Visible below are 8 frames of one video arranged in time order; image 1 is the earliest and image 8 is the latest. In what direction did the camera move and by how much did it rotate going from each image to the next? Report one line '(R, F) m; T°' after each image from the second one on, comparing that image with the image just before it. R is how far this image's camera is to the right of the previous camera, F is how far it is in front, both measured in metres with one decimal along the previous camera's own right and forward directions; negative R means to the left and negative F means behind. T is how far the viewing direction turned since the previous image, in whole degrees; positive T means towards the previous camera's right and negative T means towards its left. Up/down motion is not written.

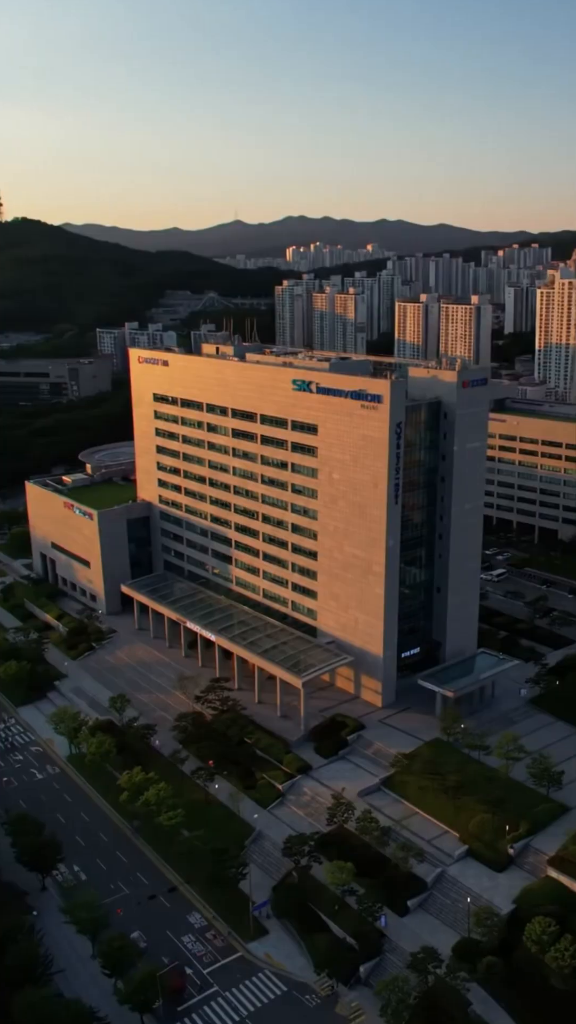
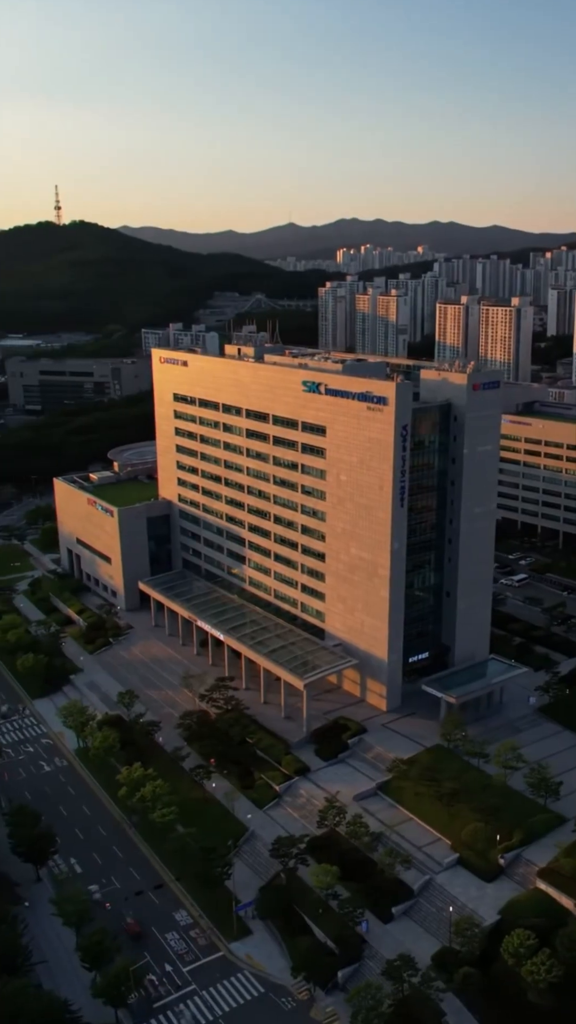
(+3.1, +0.3) m; -3°
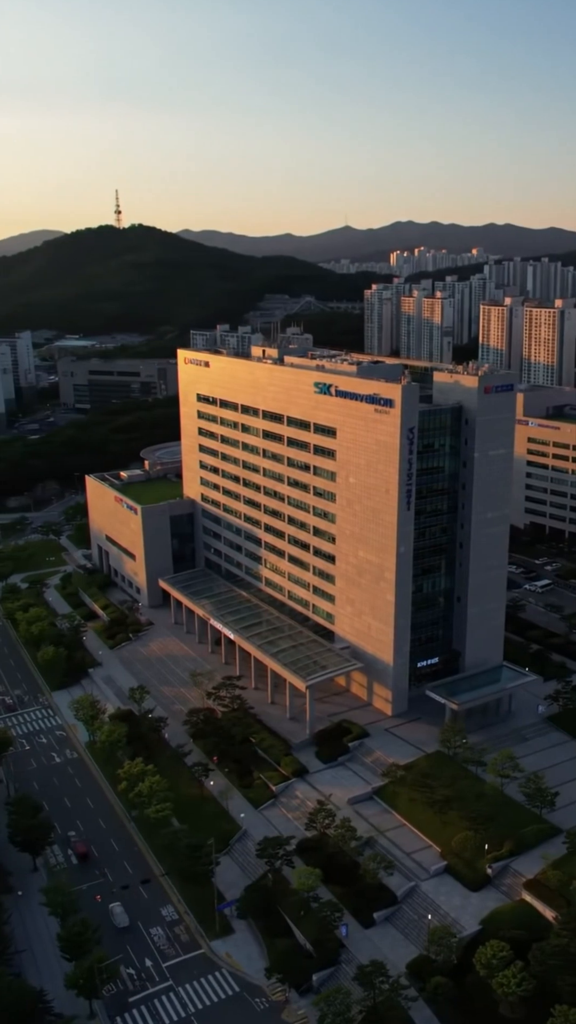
(+3.4, +0.1) m; -3°
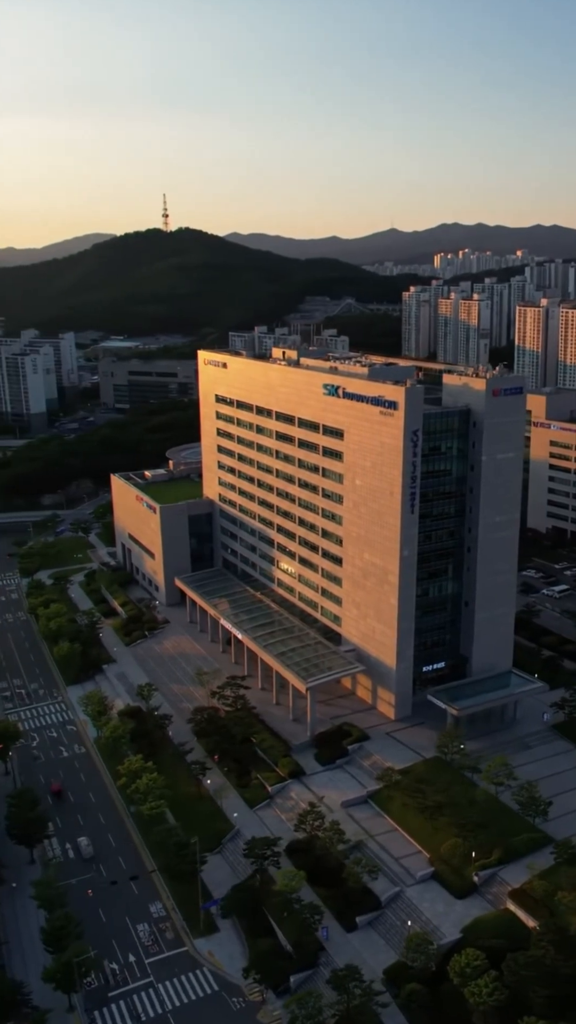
(+2.9, 0.0) m; -3°
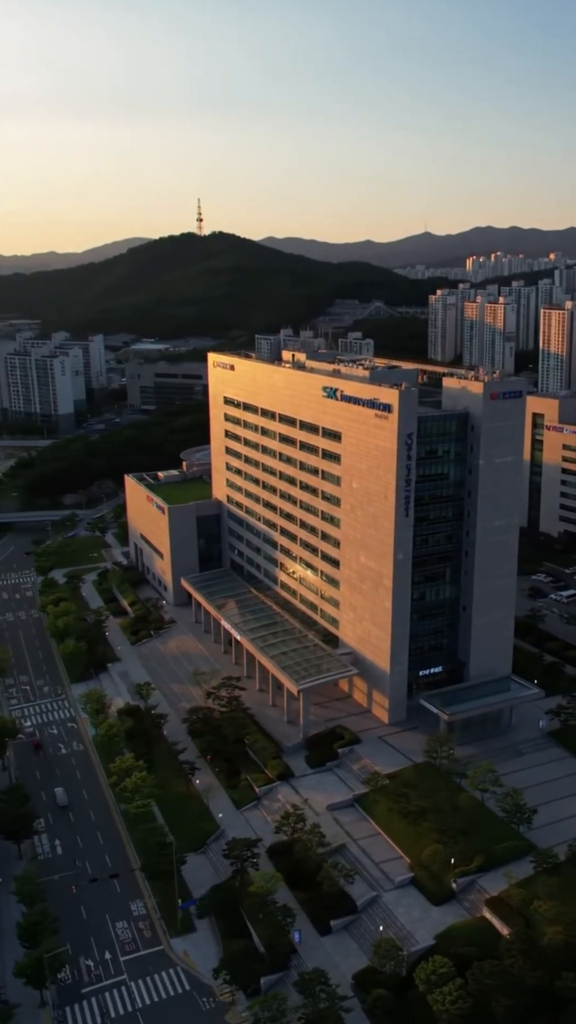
(+2.7, +0.1) m; -2°
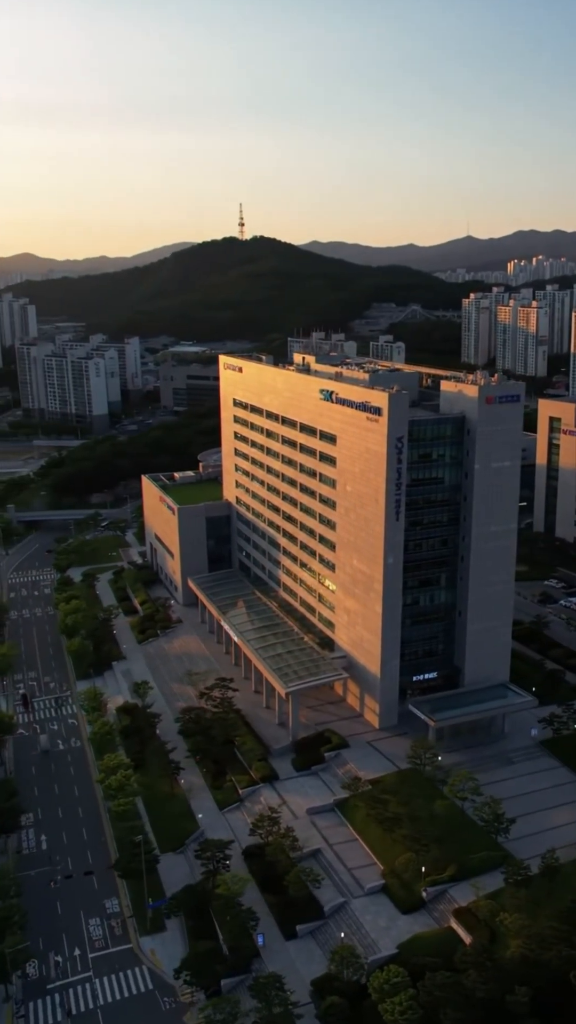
(+3.6, +0.2) m; -3°
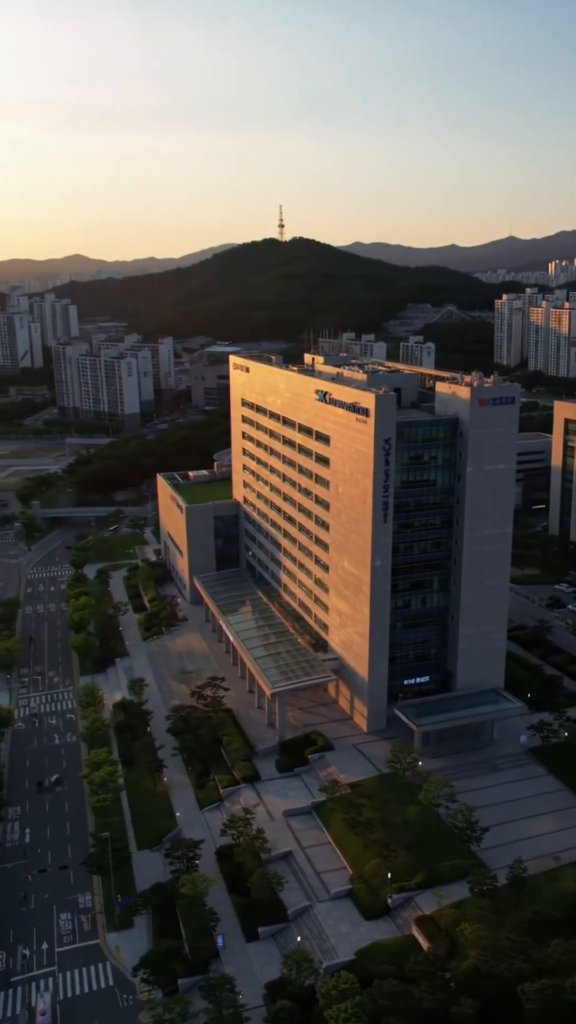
(+3.7, +0.3) m; -2°
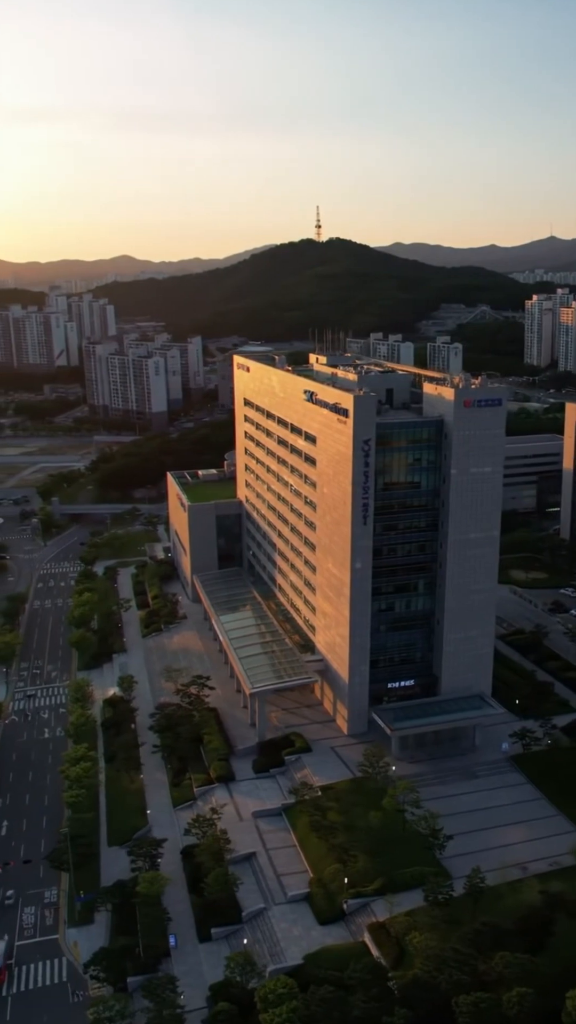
(+4.0, +0.3) m; -2°
